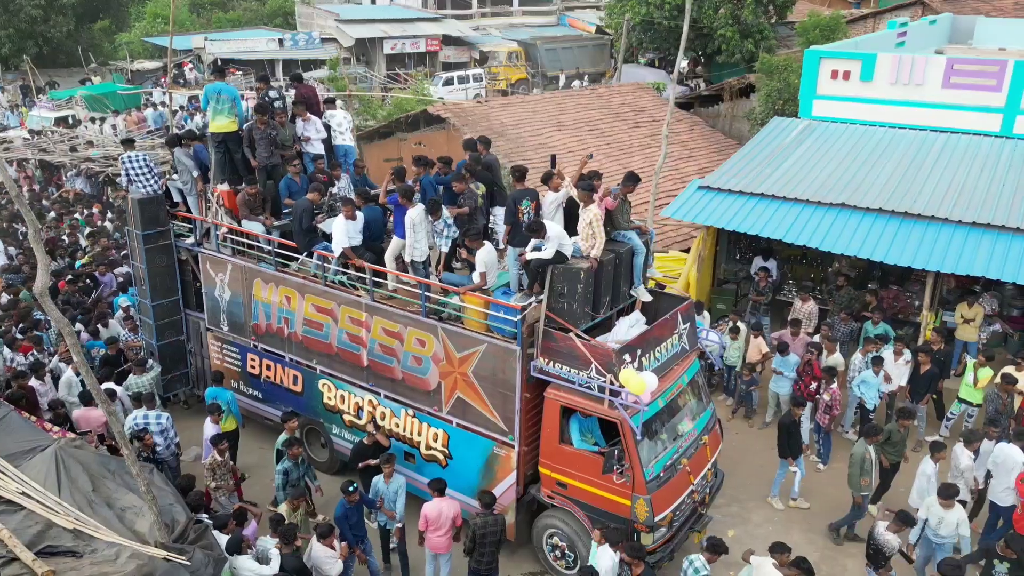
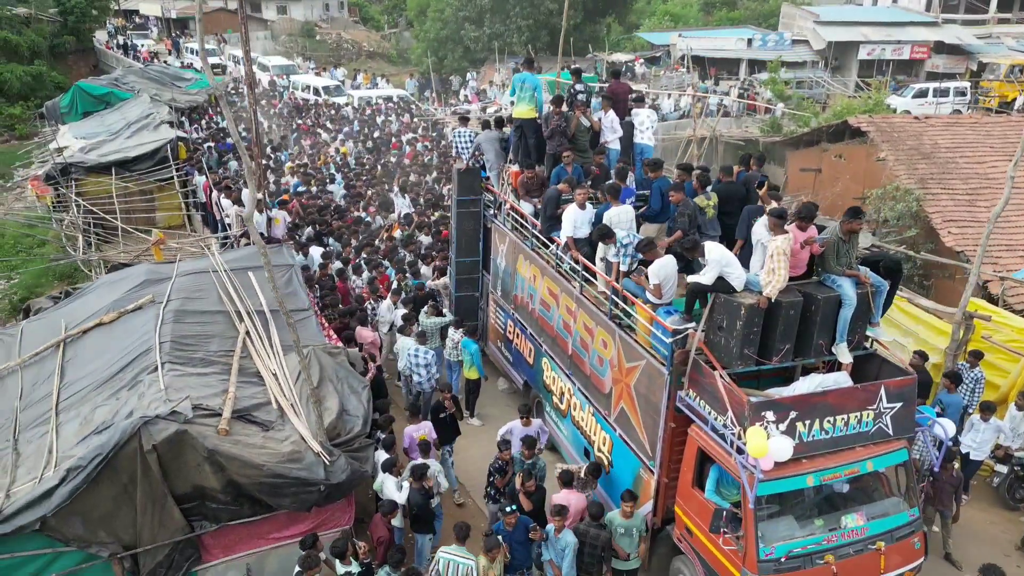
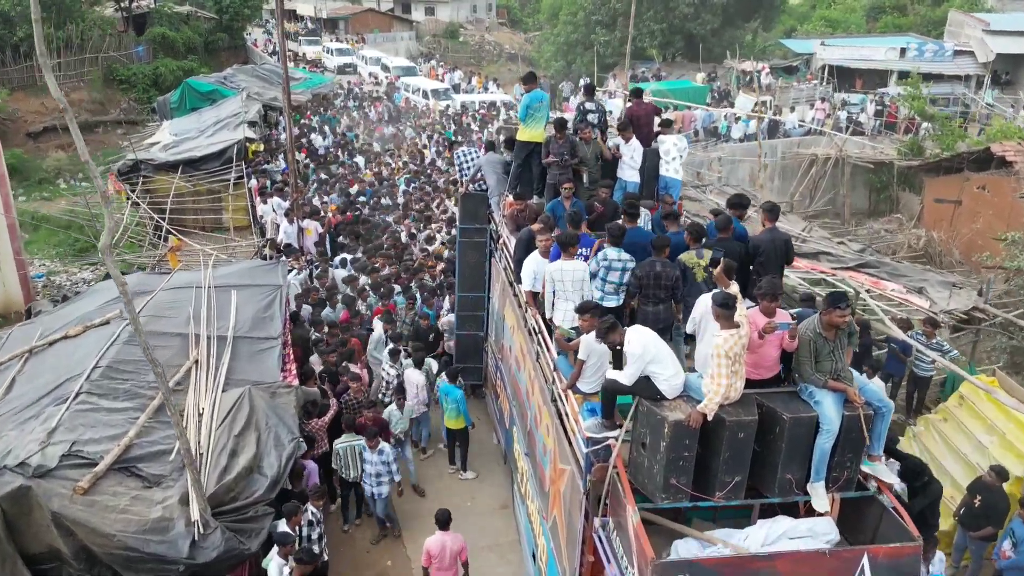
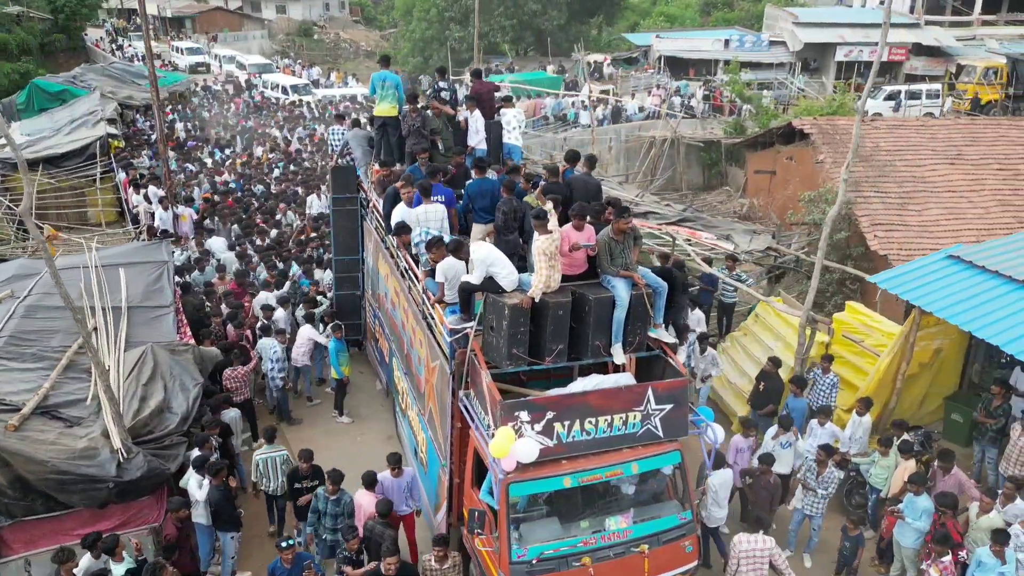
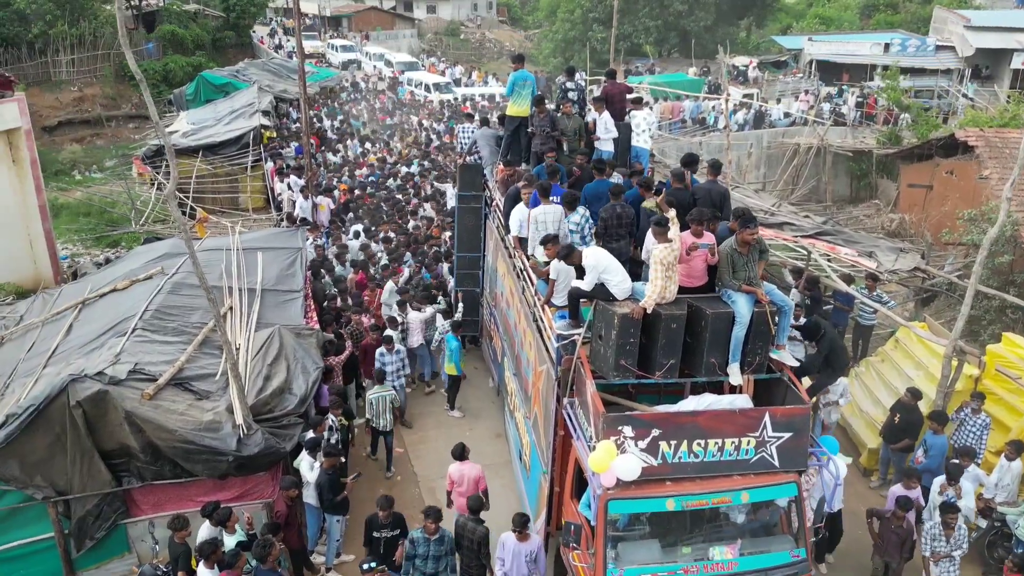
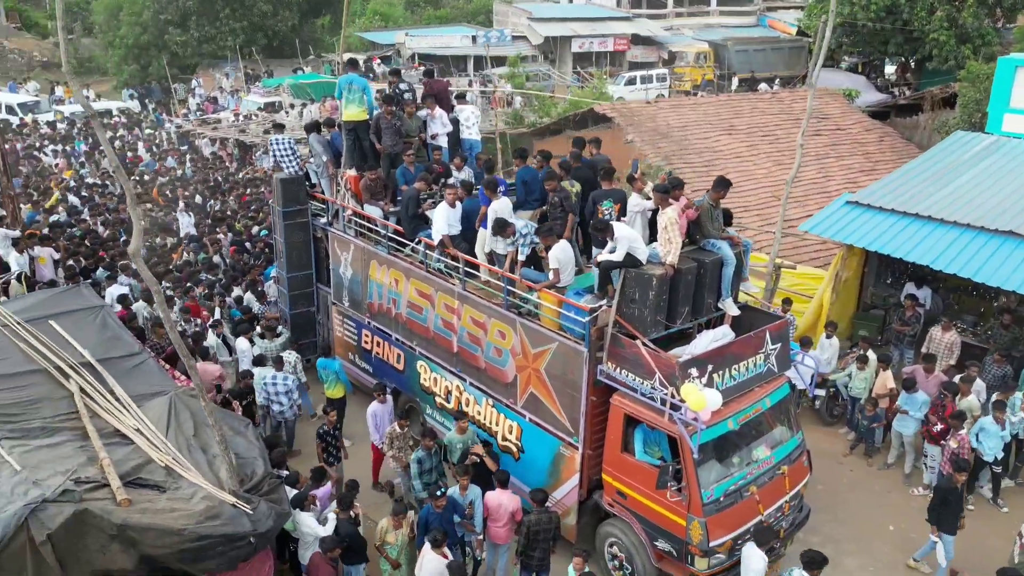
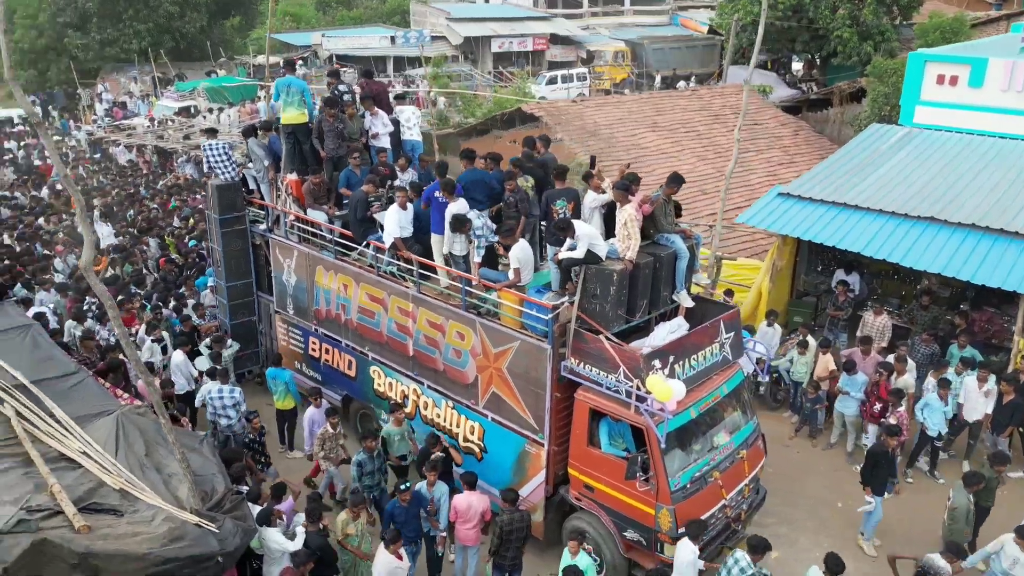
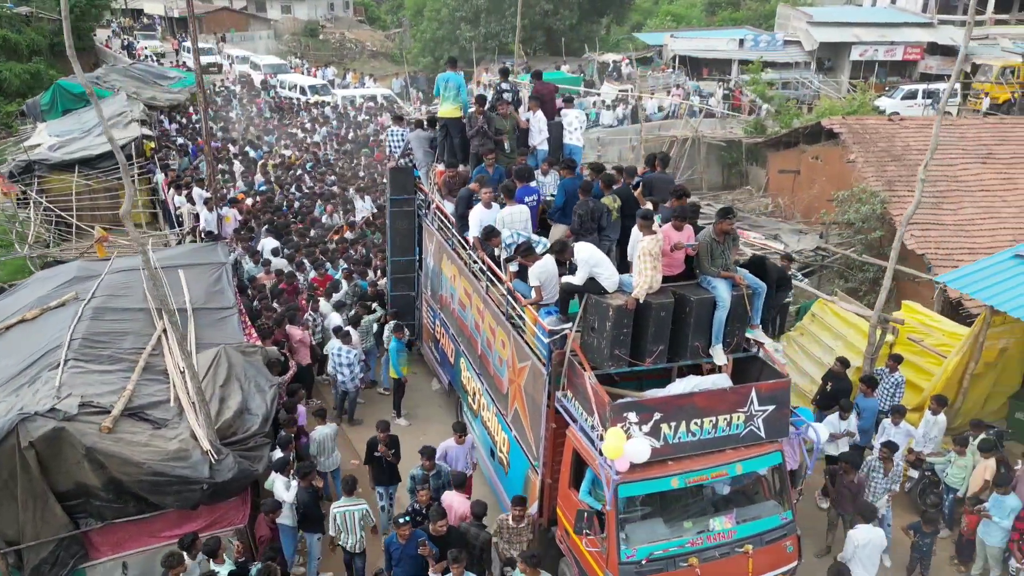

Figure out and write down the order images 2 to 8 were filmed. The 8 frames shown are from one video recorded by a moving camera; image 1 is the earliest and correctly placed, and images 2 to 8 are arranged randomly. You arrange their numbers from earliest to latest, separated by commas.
7, 6, 2, 8, 4, 5, 3
